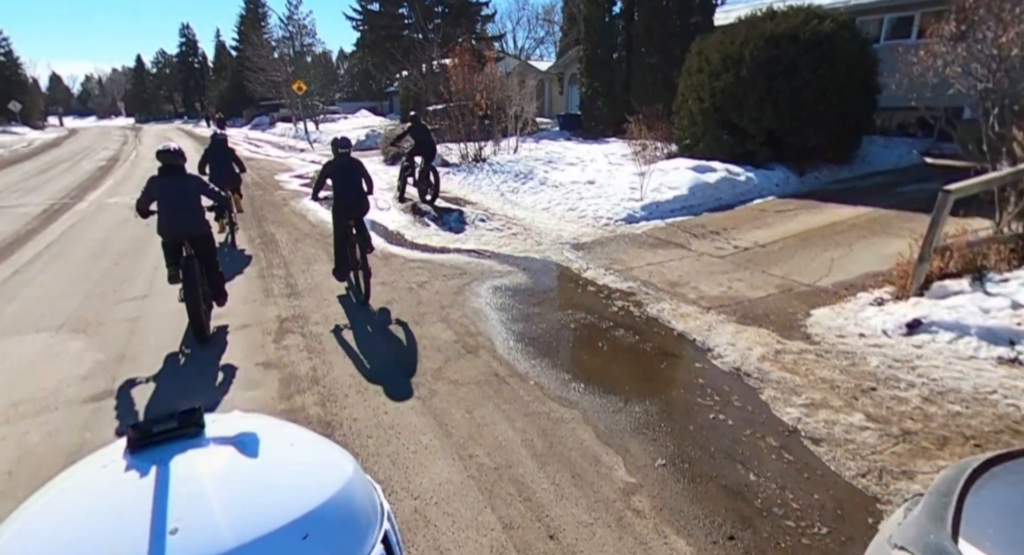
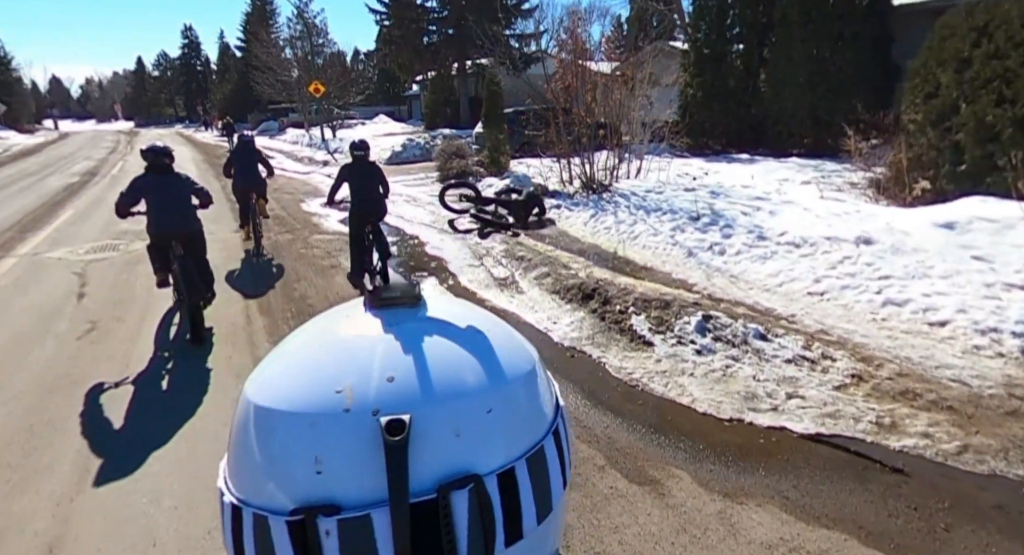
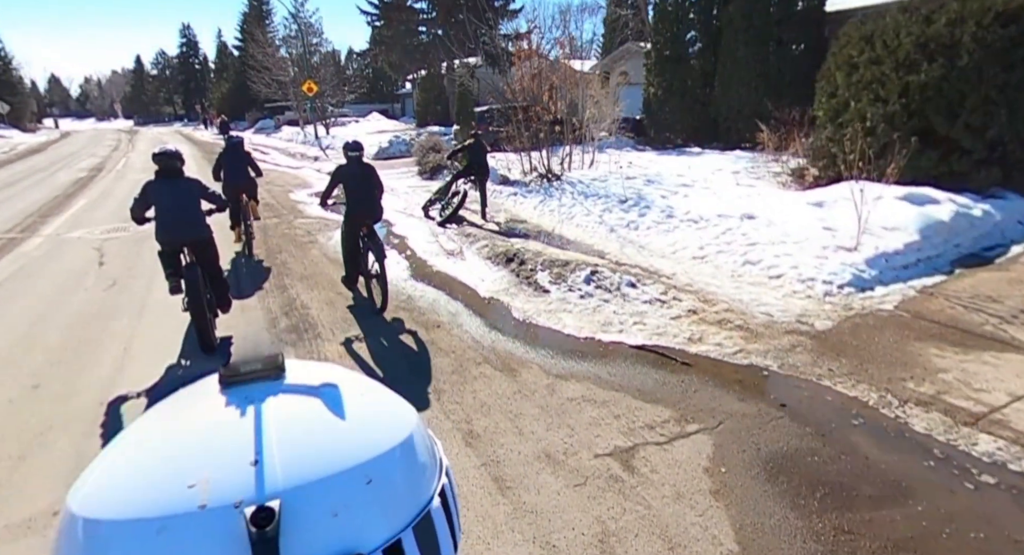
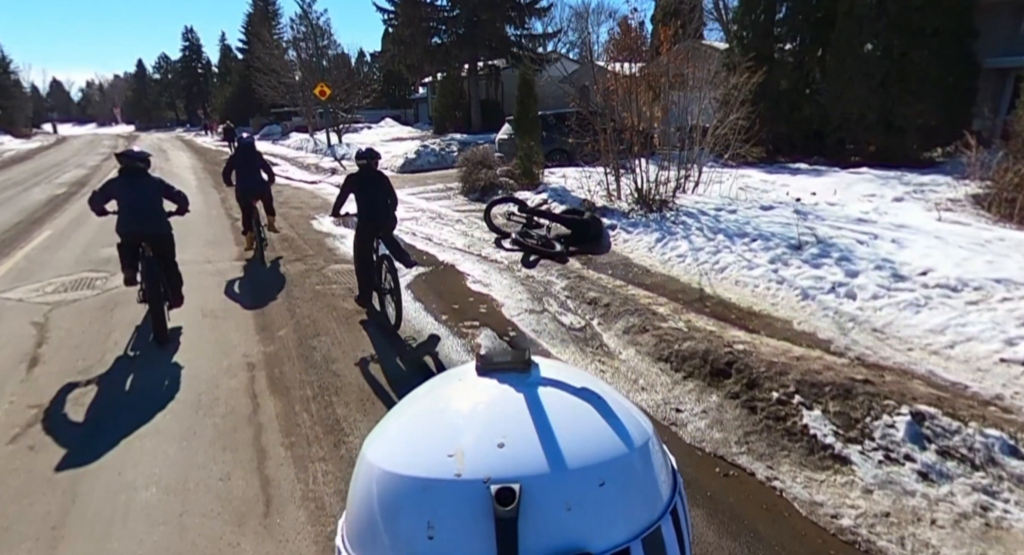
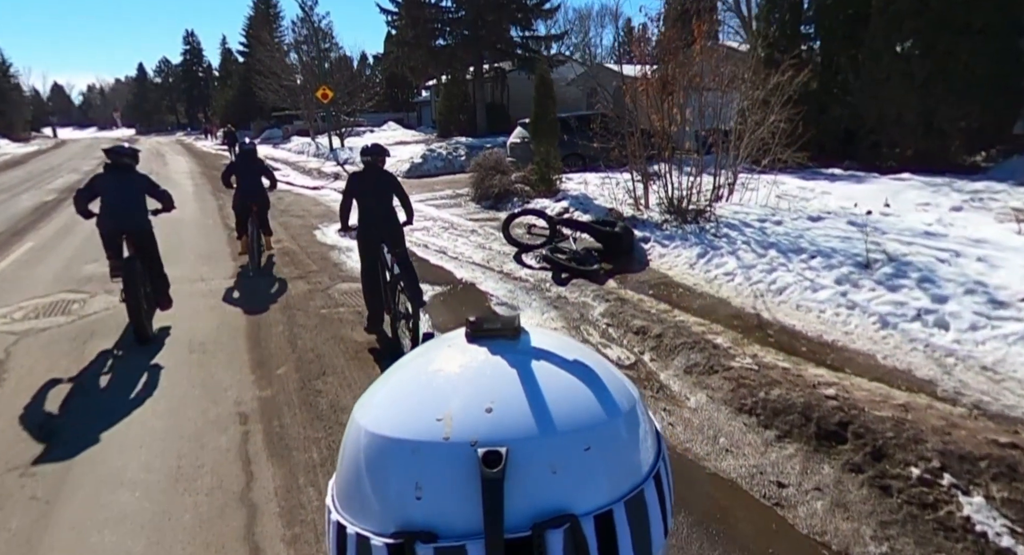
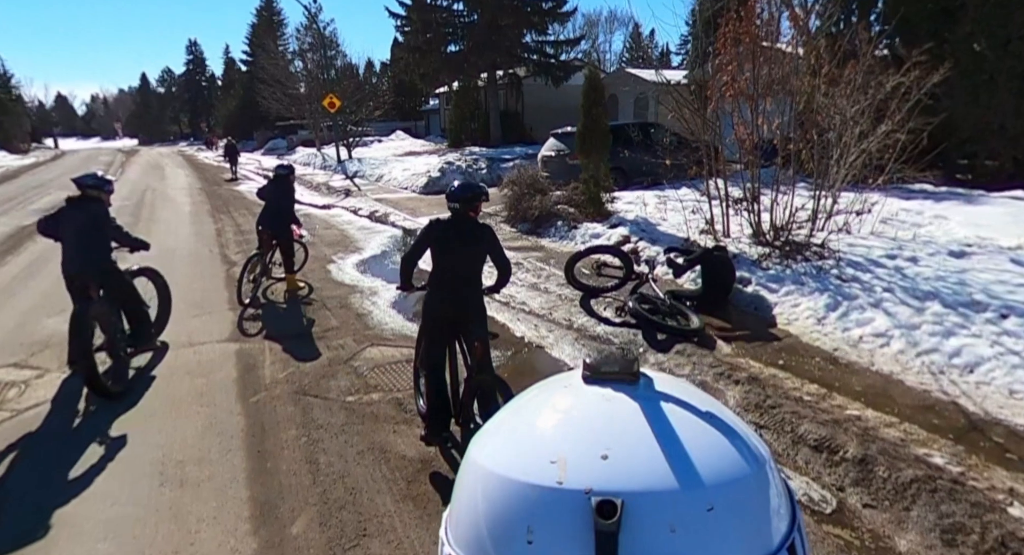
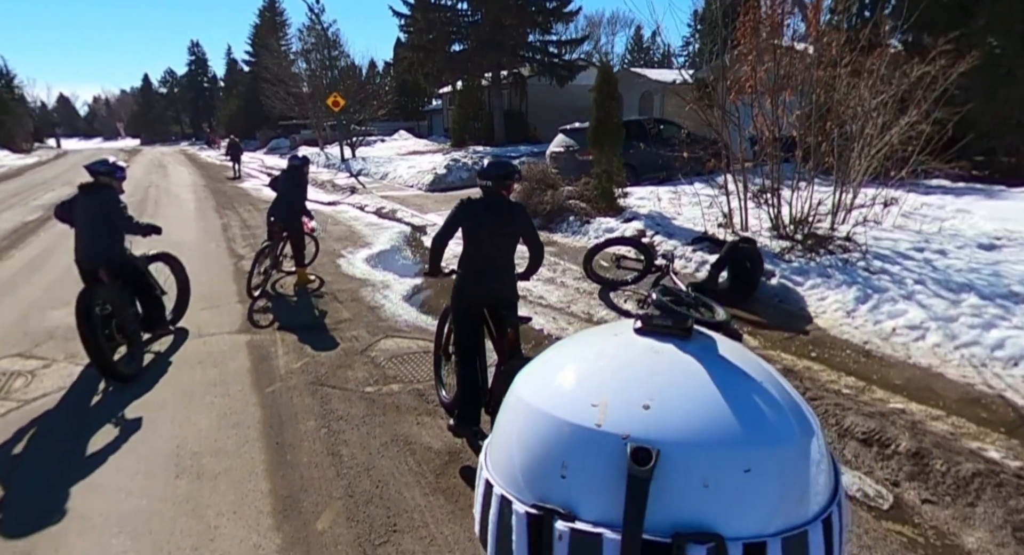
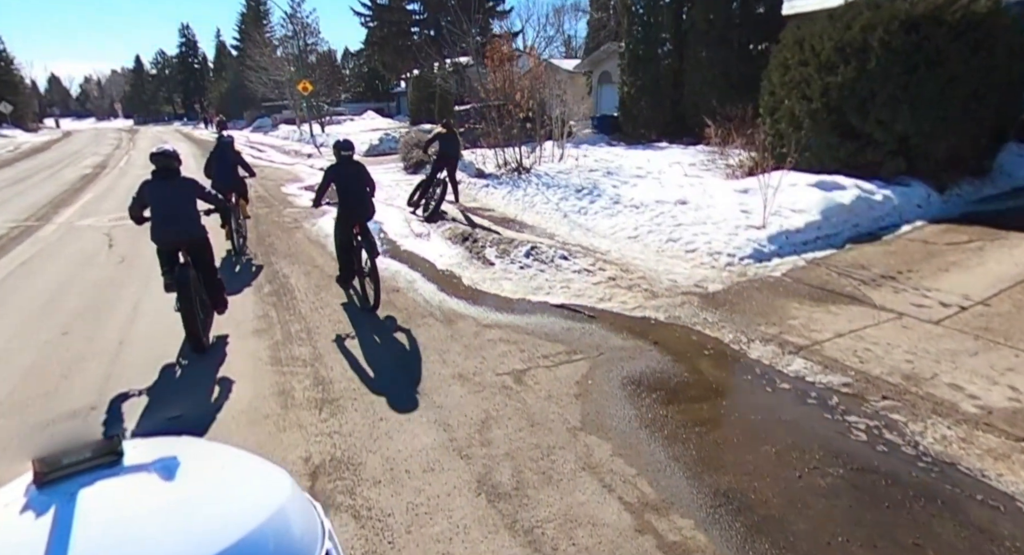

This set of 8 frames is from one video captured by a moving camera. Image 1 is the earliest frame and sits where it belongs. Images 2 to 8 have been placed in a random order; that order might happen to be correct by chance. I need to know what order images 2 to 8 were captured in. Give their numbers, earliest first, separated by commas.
8, 3, 2, 4, 5, 6, 7
